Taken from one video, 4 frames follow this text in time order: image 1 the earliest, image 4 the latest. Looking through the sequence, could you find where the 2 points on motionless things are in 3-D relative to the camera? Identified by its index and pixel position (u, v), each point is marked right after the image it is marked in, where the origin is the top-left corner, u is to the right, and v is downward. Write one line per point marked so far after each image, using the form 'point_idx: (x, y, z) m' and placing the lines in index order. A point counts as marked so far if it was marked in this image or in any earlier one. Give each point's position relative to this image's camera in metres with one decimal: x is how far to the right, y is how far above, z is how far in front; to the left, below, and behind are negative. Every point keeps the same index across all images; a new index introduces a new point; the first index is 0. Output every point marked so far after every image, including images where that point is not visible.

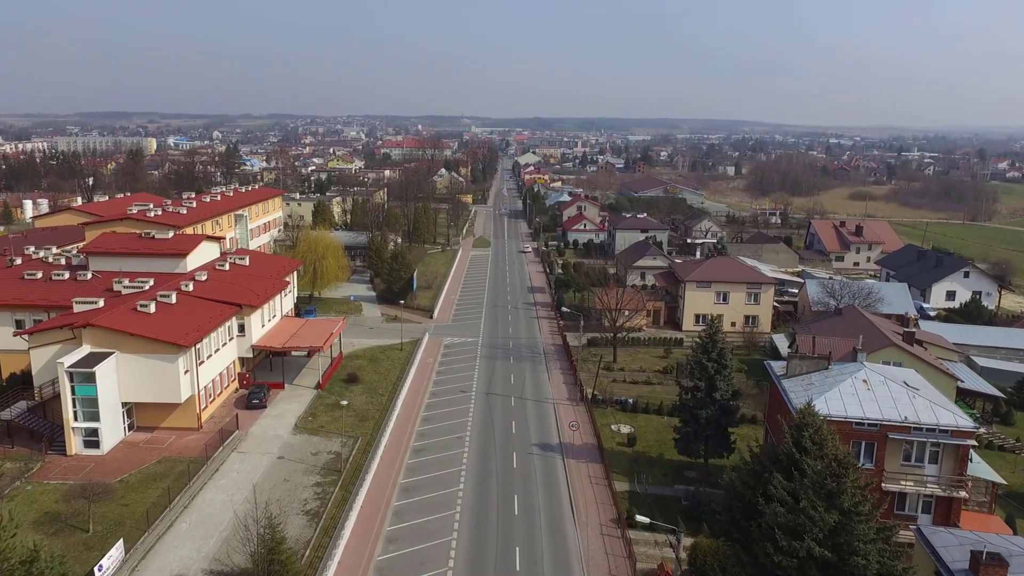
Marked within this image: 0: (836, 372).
0: (+8.1, -2.1, +18.5) m
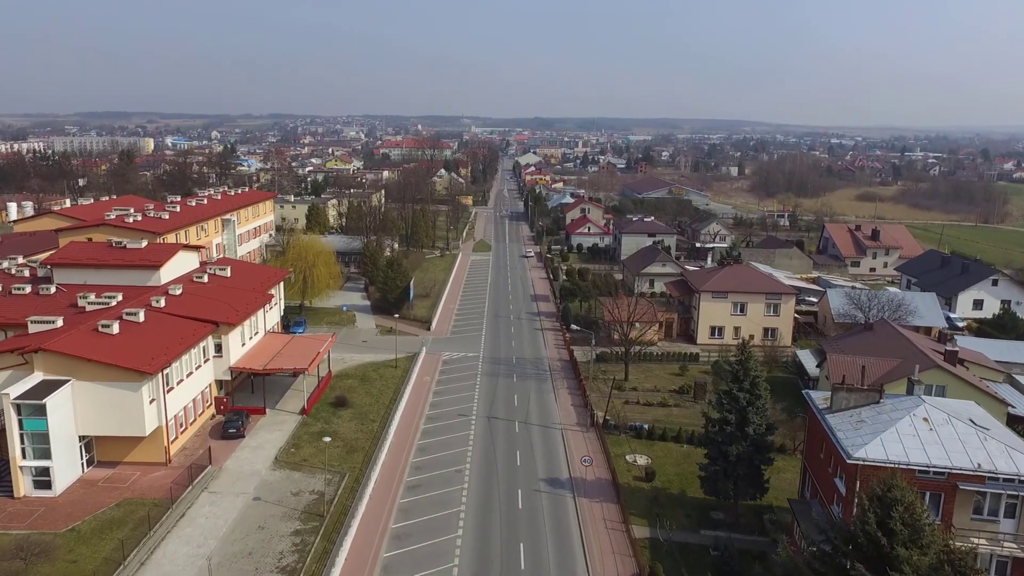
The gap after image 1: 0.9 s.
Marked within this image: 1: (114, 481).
0: (+8.3, -2.6, +16.1) m
1: (-10.5, -5.1, +19.4) m
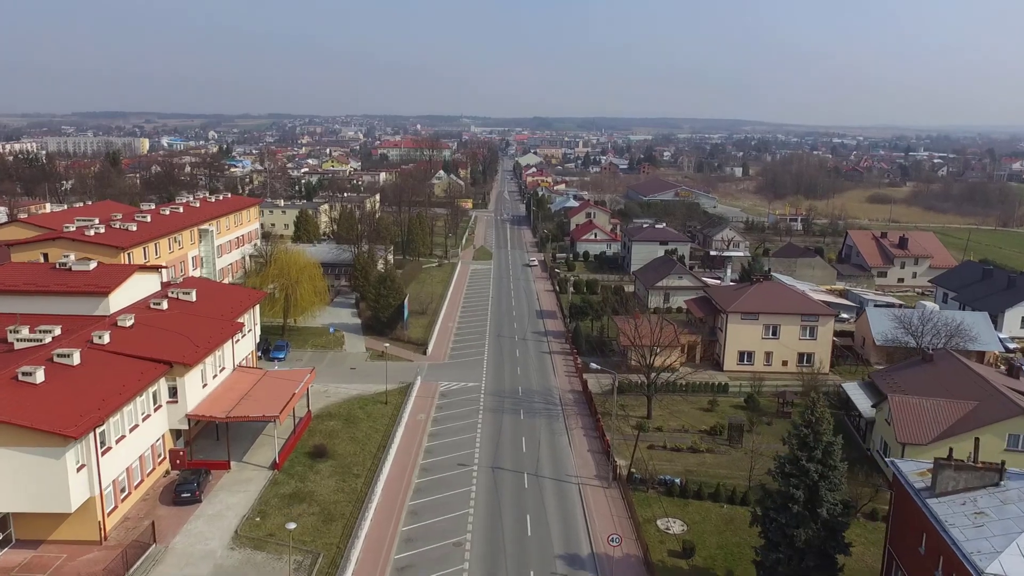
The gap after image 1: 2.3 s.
0: (+8.5, -3.5, +12.4) m
1: (-10.2, -6.0, +15.7) m
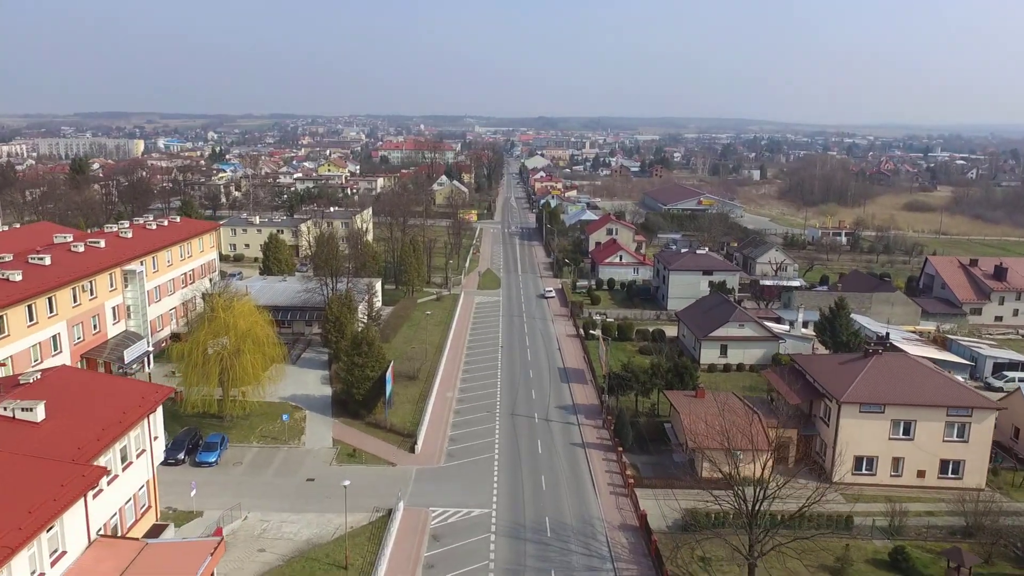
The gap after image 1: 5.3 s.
0: (+9.1, -5.9, +3.2) m
1: (-9.7, -8.4, +6.6) m
